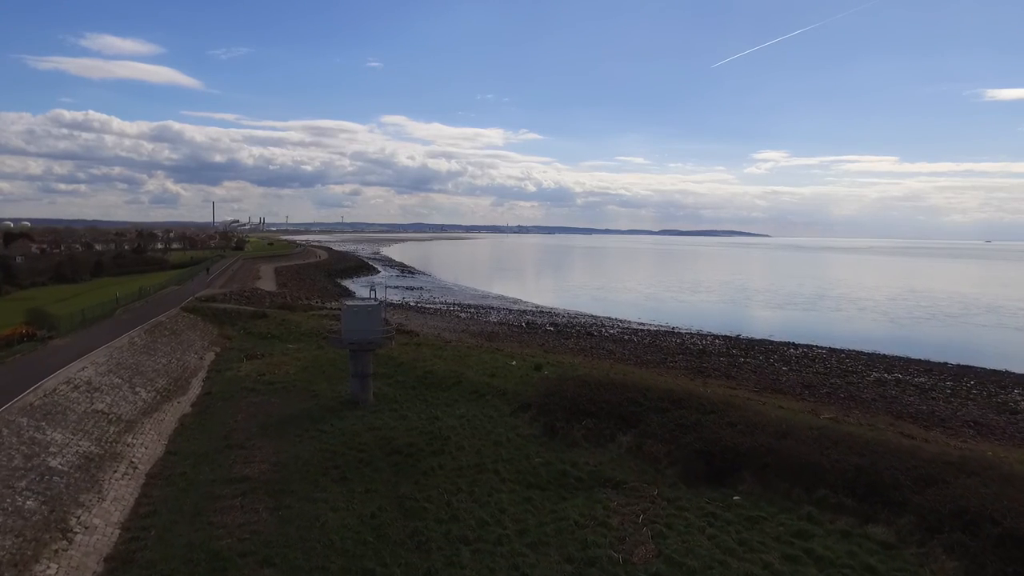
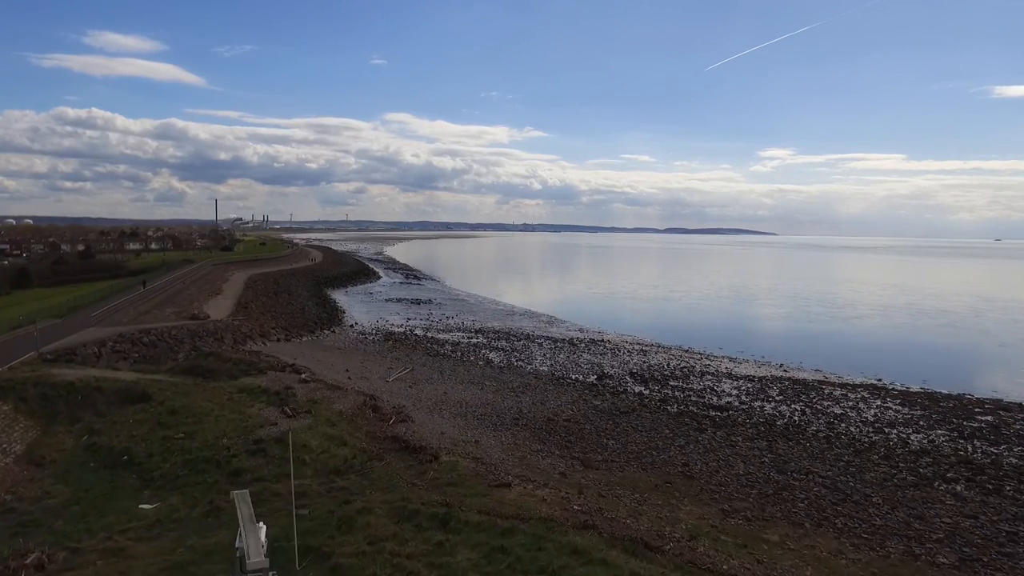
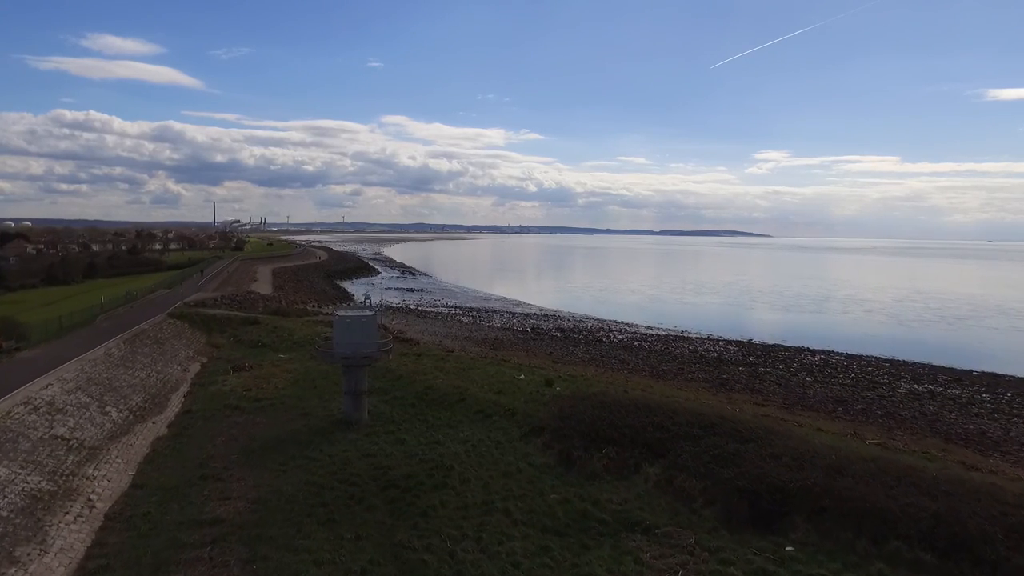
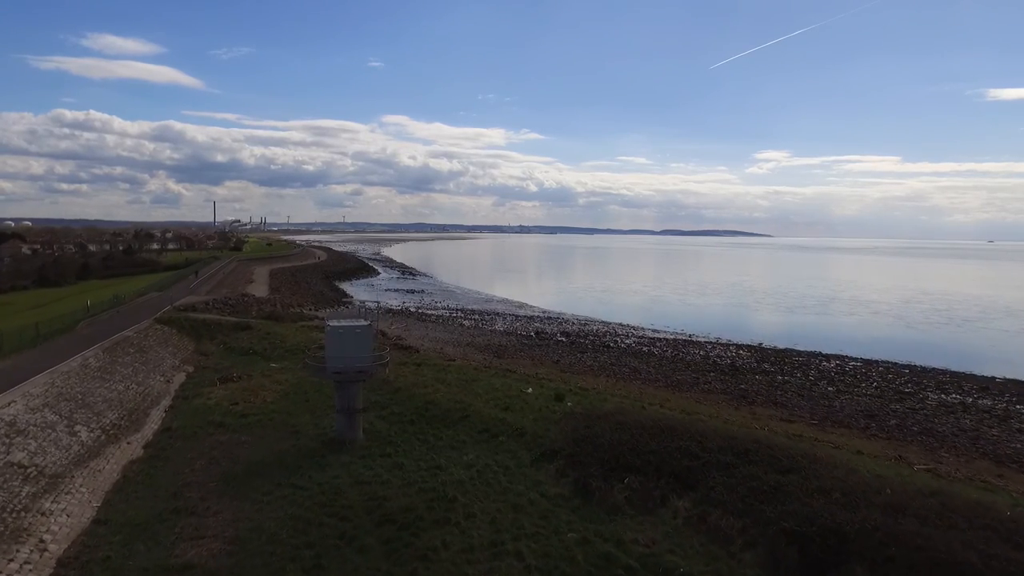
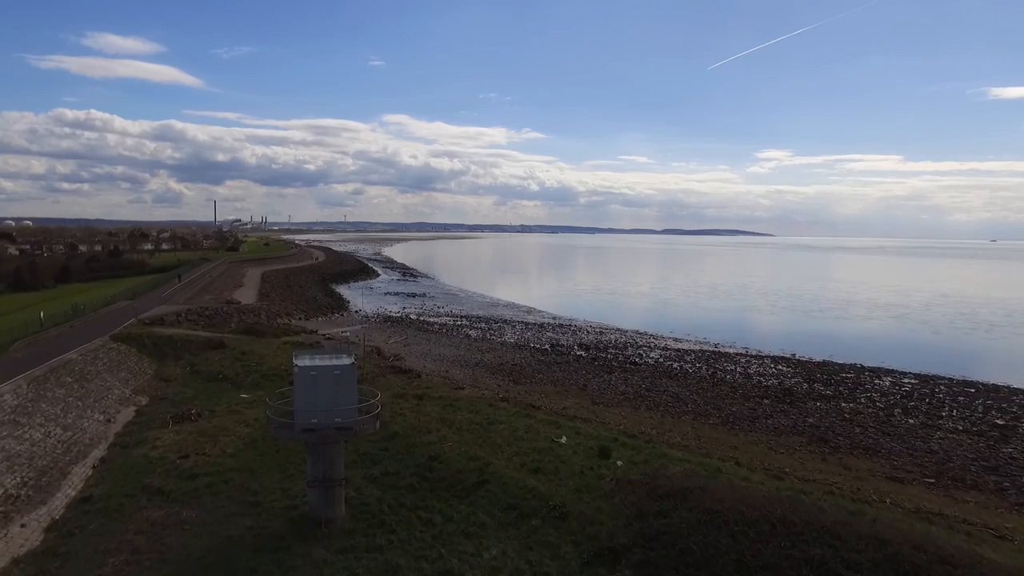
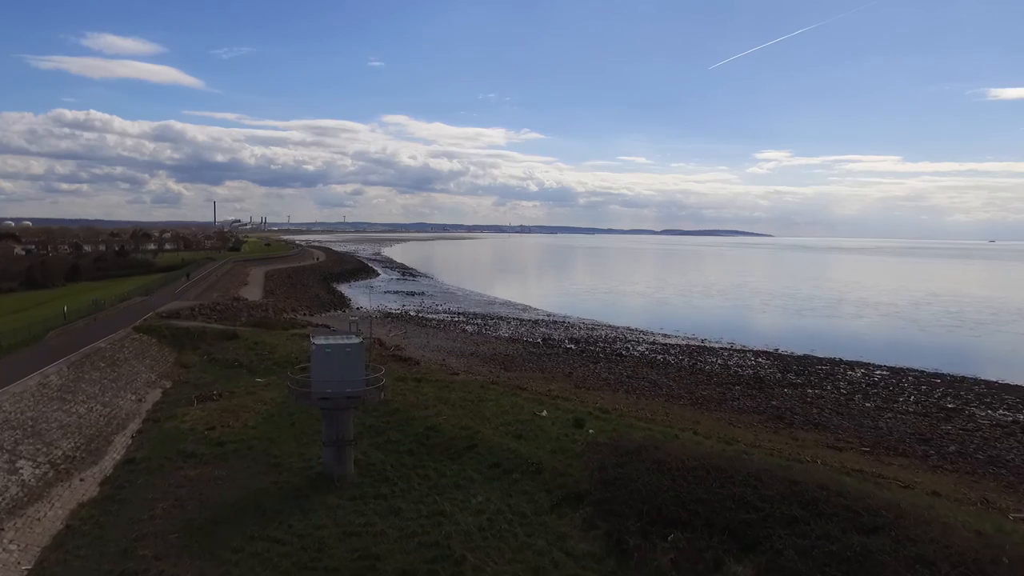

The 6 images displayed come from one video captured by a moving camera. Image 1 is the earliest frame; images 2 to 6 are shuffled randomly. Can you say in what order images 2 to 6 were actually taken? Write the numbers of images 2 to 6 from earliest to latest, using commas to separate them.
3, 4, 6, 5, 2
